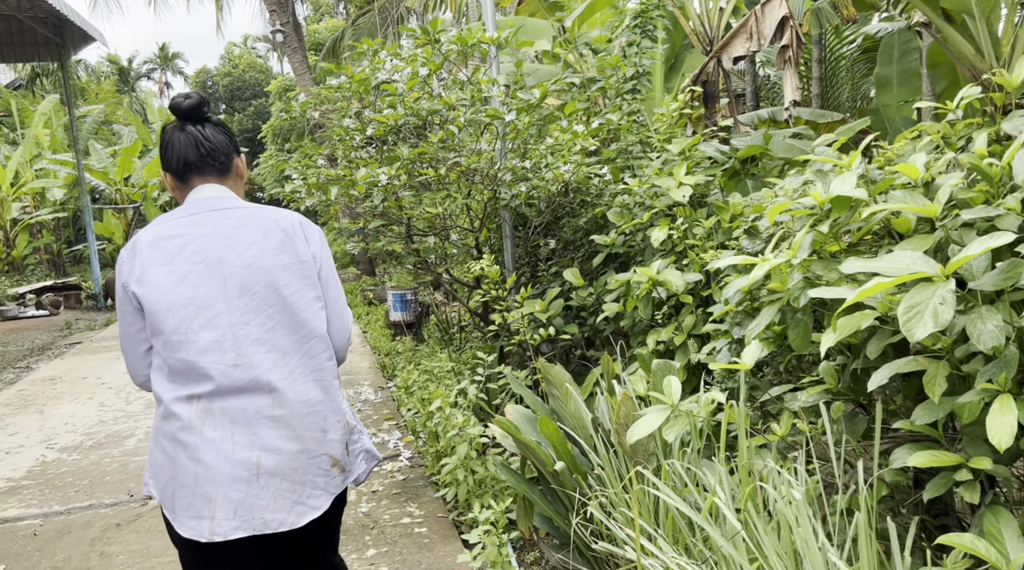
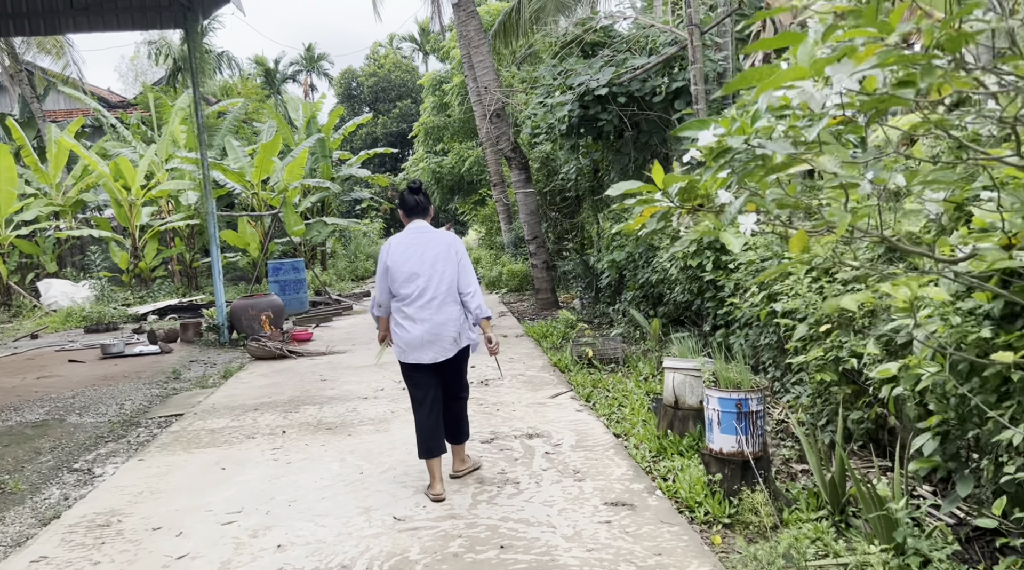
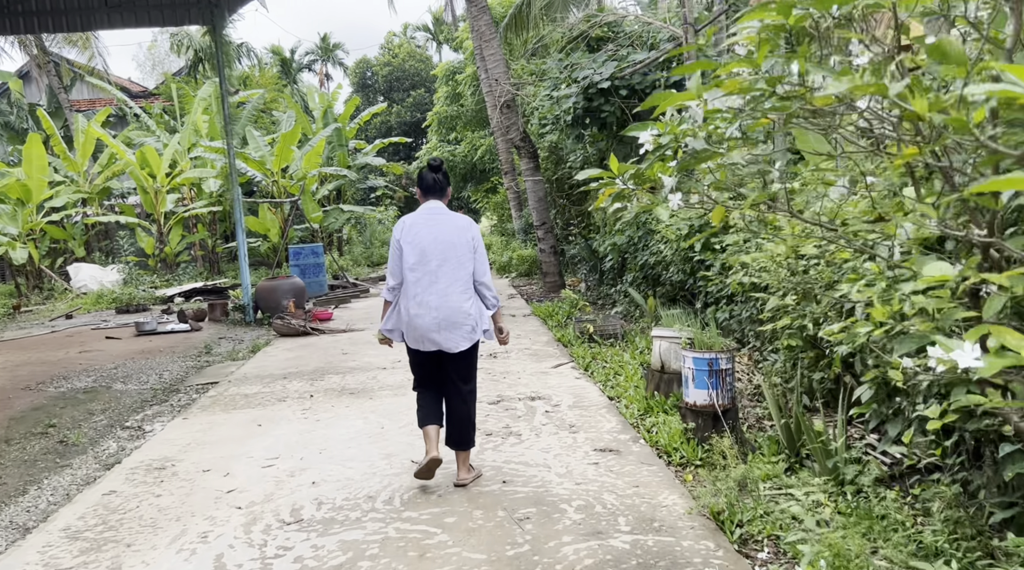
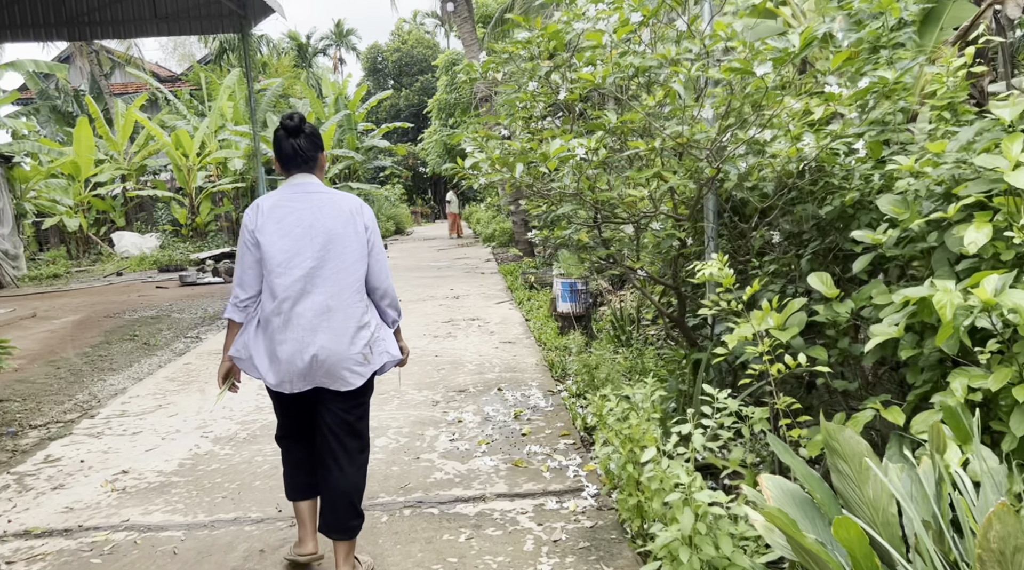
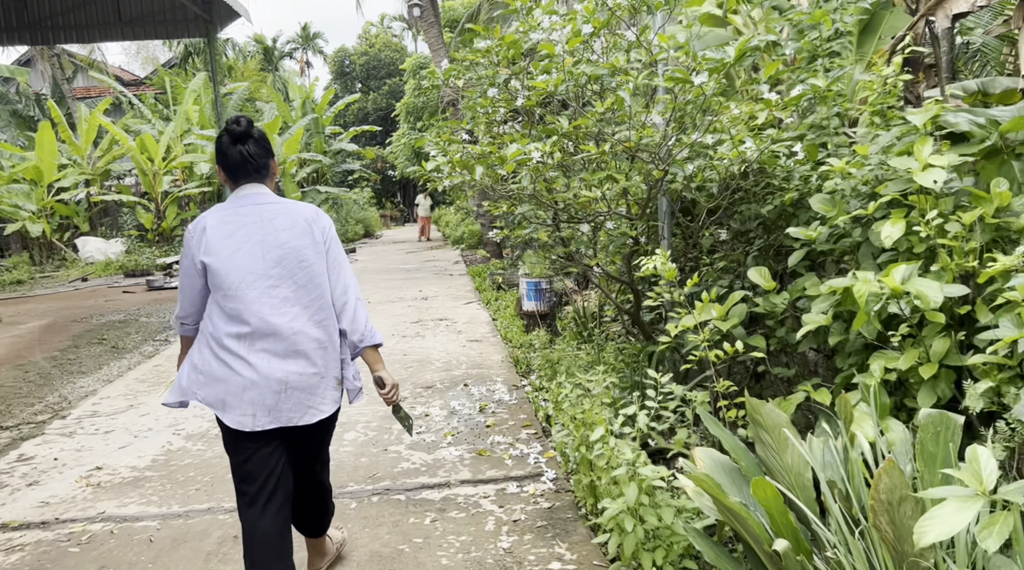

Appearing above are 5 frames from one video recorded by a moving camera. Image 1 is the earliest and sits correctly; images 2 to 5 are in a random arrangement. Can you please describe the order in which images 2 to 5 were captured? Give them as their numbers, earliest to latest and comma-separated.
5, 4, 3, 2
